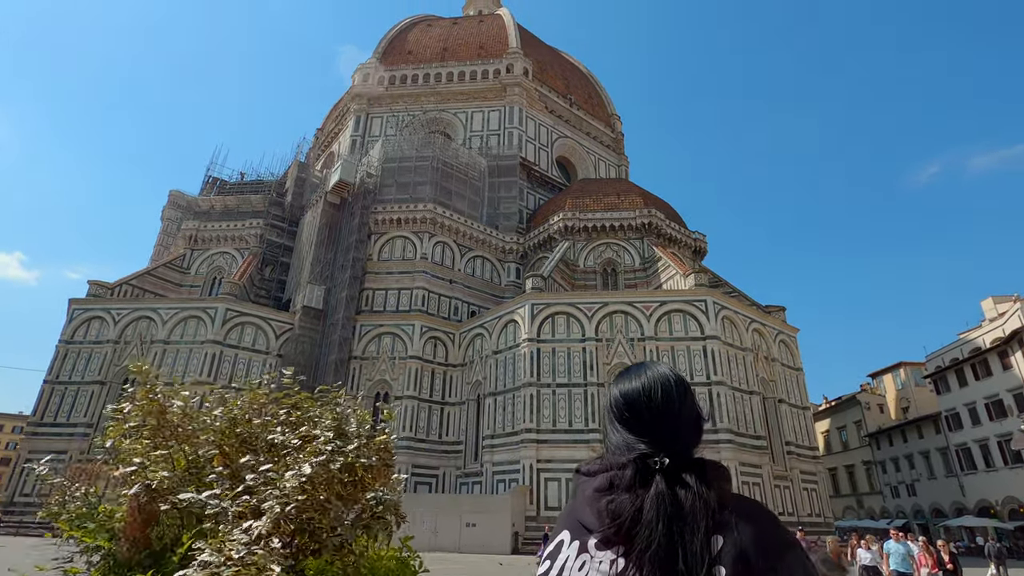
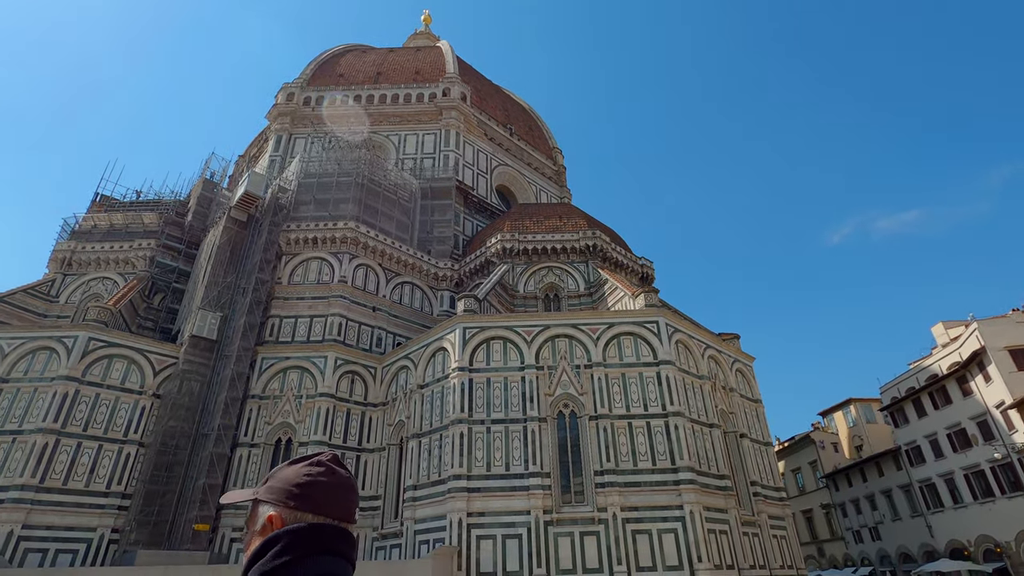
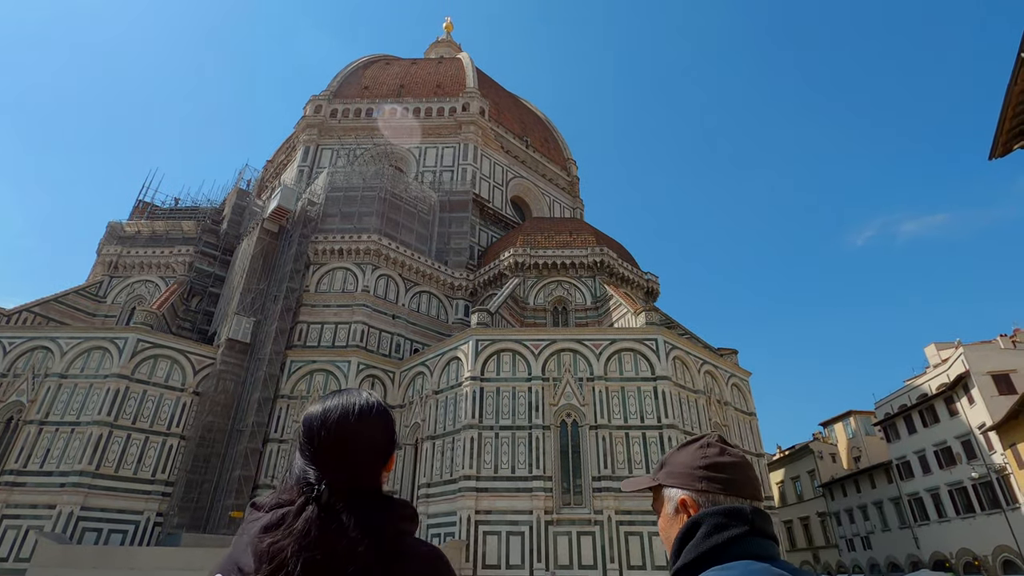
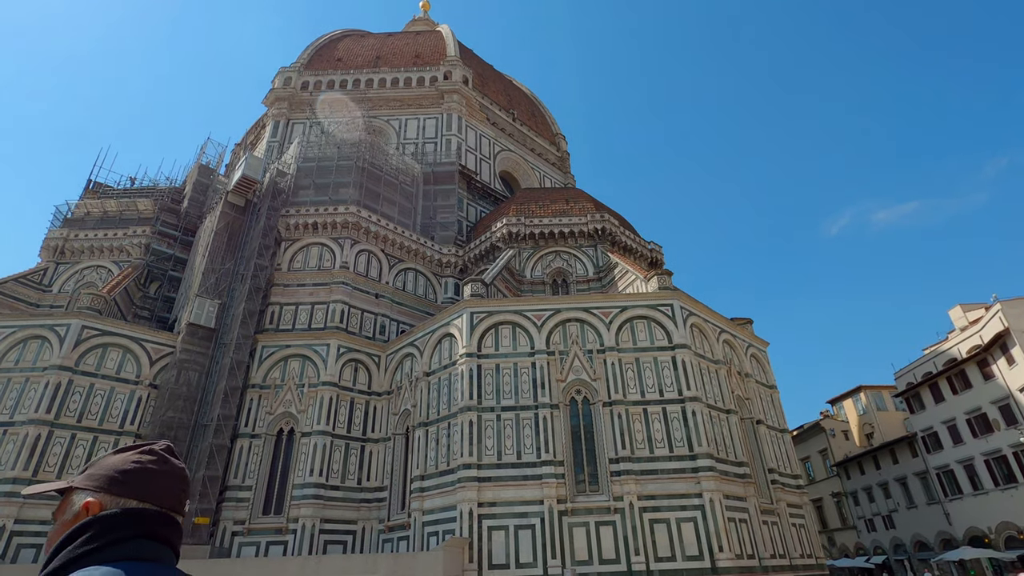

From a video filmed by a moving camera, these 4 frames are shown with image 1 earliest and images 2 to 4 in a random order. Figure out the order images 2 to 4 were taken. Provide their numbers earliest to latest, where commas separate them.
3, 2, 4
